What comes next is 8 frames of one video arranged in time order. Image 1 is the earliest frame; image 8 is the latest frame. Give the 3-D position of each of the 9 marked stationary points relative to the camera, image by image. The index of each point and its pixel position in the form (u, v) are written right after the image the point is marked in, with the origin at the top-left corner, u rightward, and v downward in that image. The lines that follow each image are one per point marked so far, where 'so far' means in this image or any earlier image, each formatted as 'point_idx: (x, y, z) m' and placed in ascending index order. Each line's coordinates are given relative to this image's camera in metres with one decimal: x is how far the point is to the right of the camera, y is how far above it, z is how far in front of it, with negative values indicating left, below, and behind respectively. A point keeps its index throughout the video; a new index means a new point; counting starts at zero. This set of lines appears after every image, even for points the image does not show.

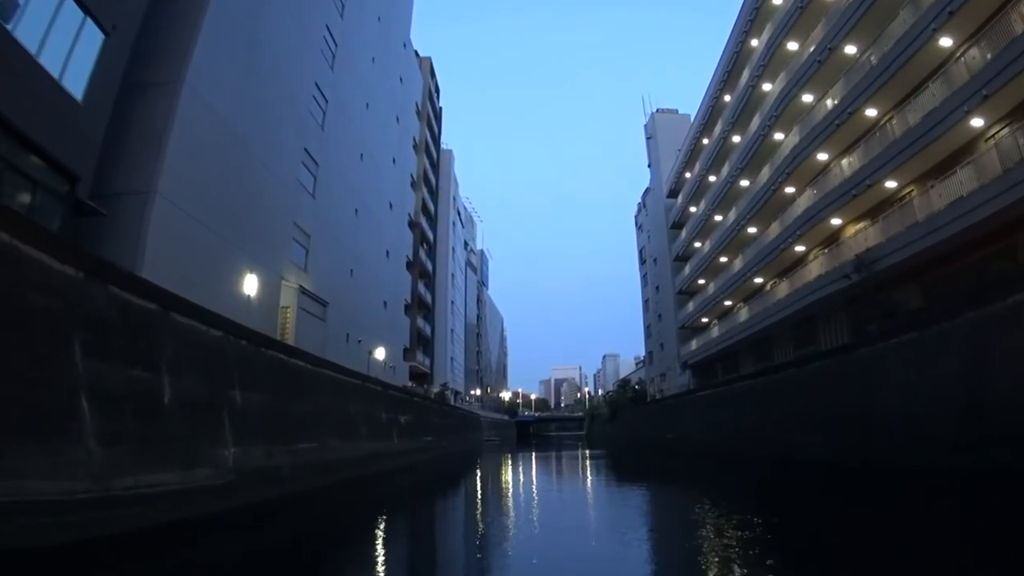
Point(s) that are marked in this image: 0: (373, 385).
0: (-4.1, -2.9, +17.3) m
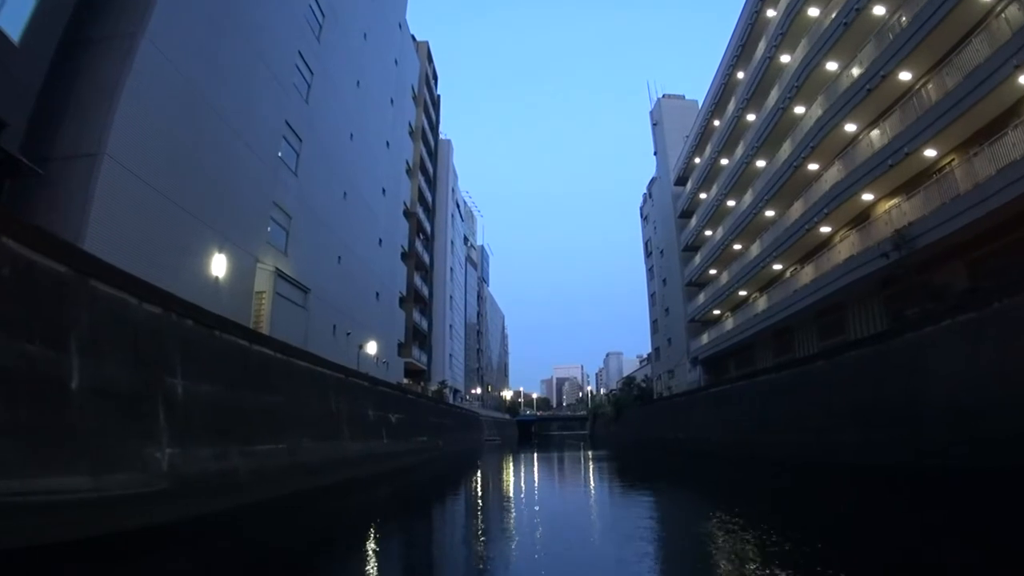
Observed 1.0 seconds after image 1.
0: (-4.1, -2.5, +15.7) m
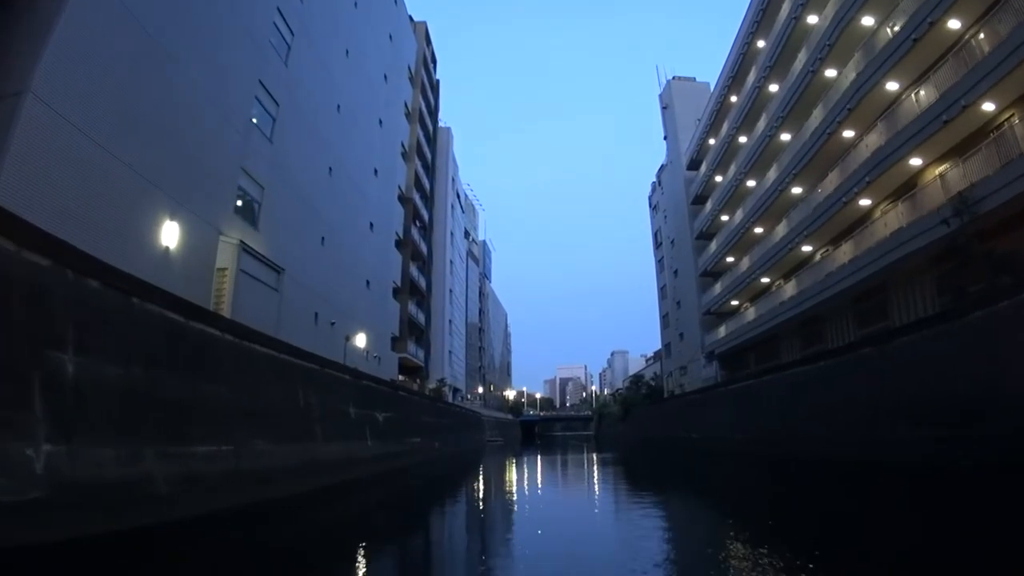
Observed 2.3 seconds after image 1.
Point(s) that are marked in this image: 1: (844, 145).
0: (-4.0, -2.0, +13.8) m
1: (+10.7, +4.7, +19.2) m
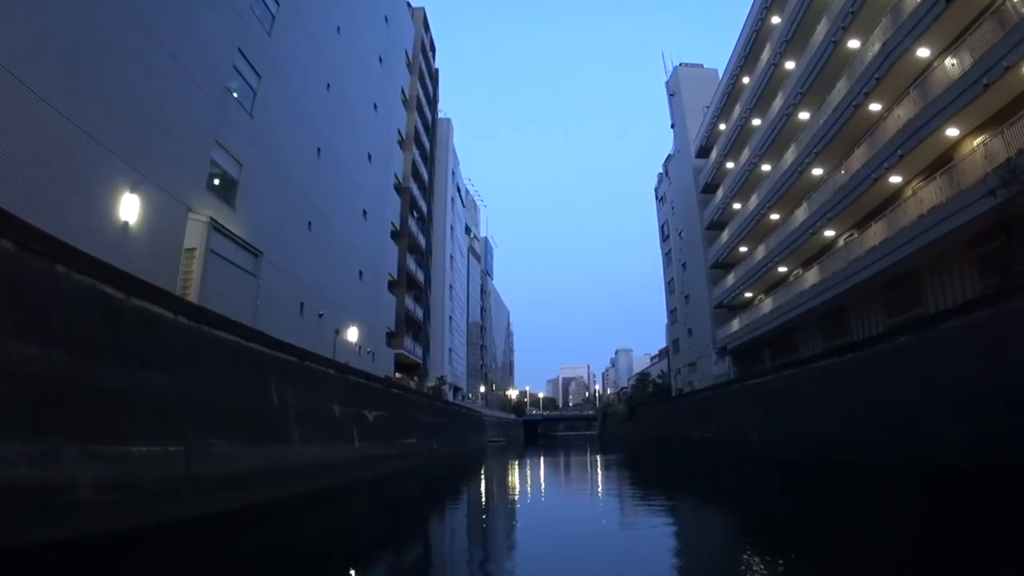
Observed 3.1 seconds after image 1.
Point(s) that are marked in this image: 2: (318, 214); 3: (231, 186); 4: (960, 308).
0: (-4.0, -1.6, +12.5) m
1: (+10.7, +5.0, +17.8) m
2: (-6.2, +2.4, +18.7) m
3: (-6.9, +2.6, +14.5) m
4: (+8.6, -0.4, +11.1) m
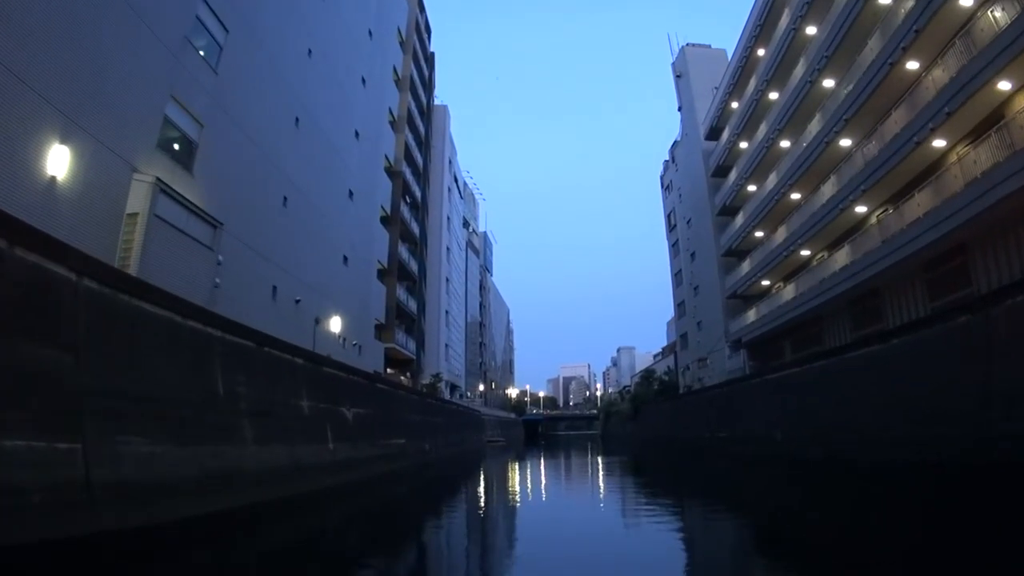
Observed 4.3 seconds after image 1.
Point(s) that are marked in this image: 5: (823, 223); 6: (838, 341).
0: (-4.1, -1.2, +10.7) m
1: (+10.7, +5.5, +16.1) m
2: (-6.2, +2.8, +16.9) m
3: (-6.9, +3.0, +12.8) m
4: (+8.6, +0.1, +9.4) m
5: (+9.9, +2.1, +18.7) m
6: (+10.5, -1.7, +19.1) m
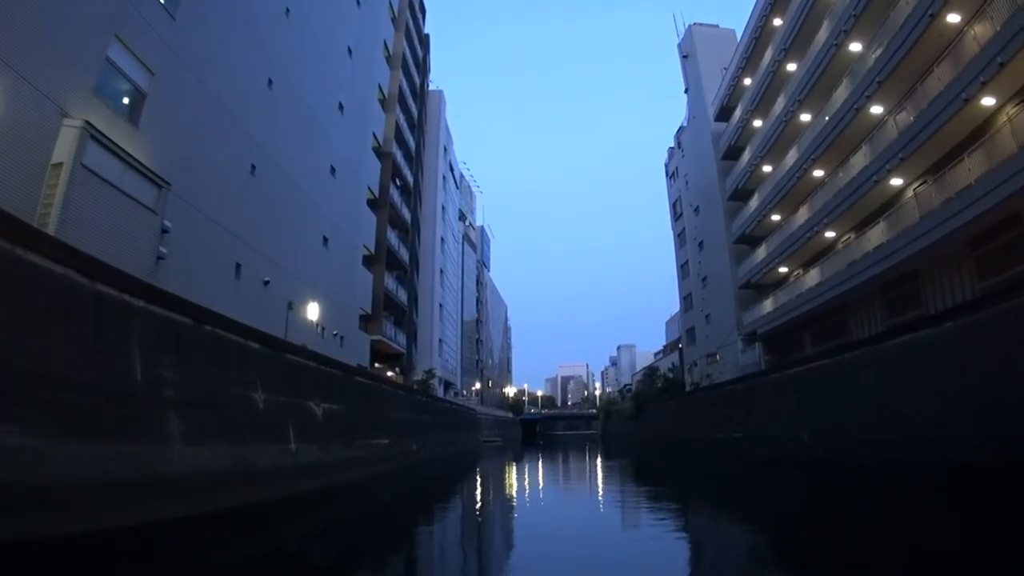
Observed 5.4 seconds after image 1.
0: (-4.2, -0.7, +9.0) m
1: (+10.6, +6.0, +14.3) m
2: (-6.3, +3.3, +15.2) m
3: (-7.0, +3.5, +11.0) m
4: (+8.5, +0.6, +7.7) m
5: (+9.8, +2.5, +17.0) m
6: (+10.4, -1.3, +17.4) m
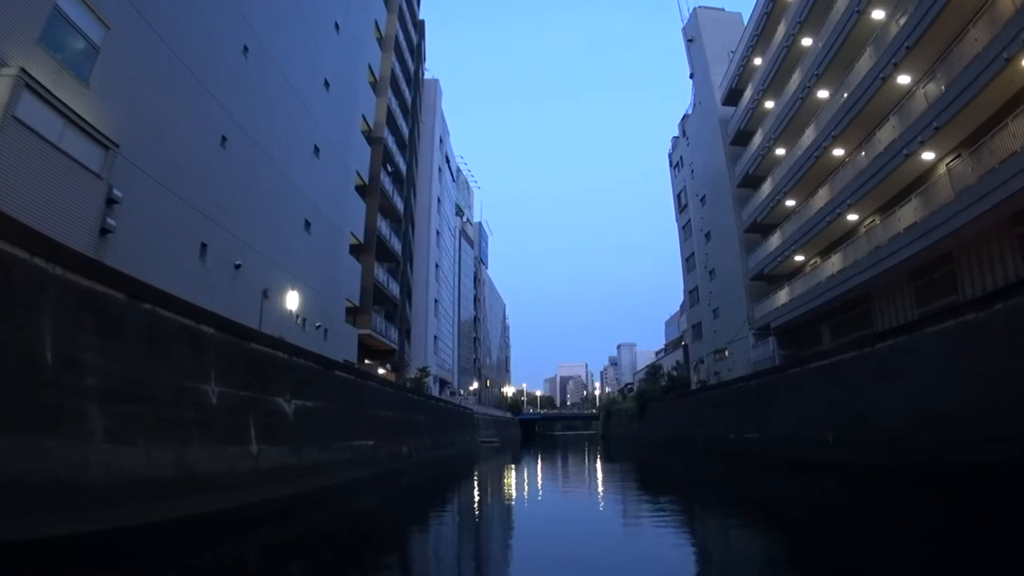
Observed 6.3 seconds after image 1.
0: (-4.2, -0.4, +7.6) m
1: (+10.5, +6.3, +13.0) m
2: (-6.4, +3.6, +13.8) m
3: (-7.0, +3.8, +9.6) m
4: (+8.5, +0.9, +6.3) m
5: (+9.7, +2.8, +15.7) m
6: (+10.3, -0.9, +16.1) m
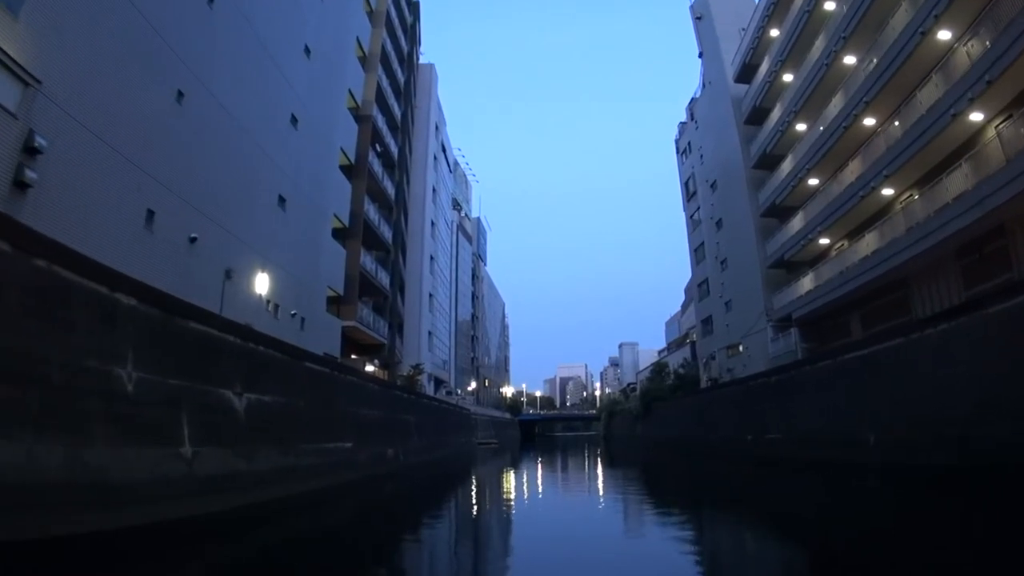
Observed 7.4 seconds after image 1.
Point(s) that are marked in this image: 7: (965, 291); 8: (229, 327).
0: (-4.2, +0.1, +5.9) m
1: (+10.5, +6.8, +11.4) m
2: (-6.4, +4.0, +12.1) m
3: (-7.1, +4.3, +8.0) m
4: (+8.4, +1.4, +4.7) m
5: (+9.6, +3.3, +14.0) m
6: (+10.3, -0.5, +14.4) m
7: (+10.6, -0.2, +13.8) m
8: (-4.0, -0.6, +8.4) m
